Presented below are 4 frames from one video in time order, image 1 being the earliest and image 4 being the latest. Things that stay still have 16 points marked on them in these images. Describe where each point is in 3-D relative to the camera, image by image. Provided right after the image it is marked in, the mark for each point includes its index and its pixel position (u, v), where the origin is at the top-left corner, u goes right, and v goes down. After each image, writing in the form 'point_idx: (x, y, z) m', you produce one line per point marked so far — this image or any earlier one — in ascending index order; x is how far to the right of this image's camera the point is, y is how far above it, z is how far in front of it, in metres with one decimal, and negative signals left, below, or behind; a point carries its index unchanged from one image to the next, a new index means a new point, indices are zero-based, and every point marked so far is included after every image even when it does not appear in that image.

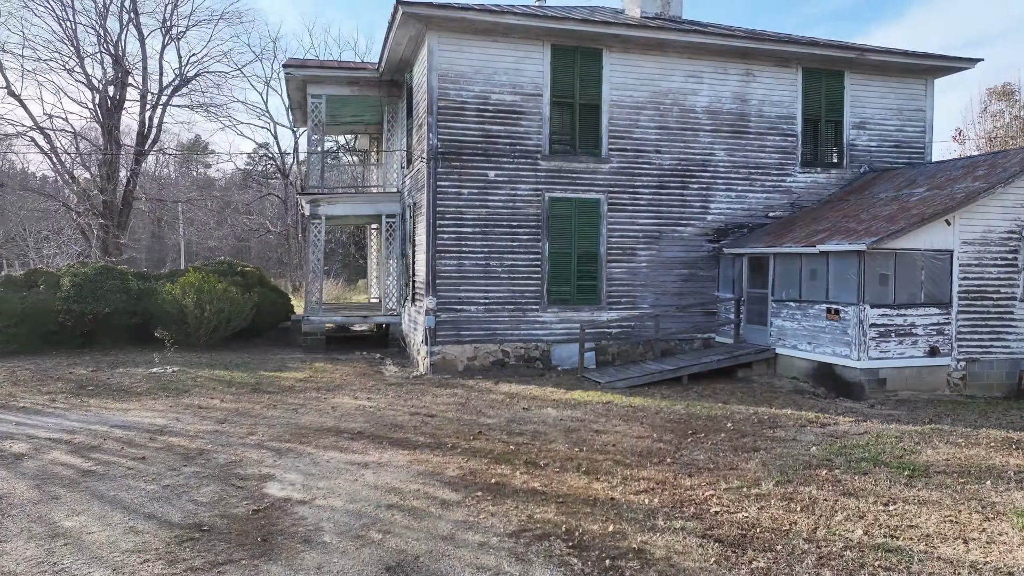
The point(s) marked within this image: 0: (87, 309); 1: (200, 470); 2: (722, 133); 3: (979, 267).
0: (-11.0, -0.5, +17.6) m
1: (-3.7, -2.1, +7.9) m
2: (+4.8, +3.6, +15.8) m
3: (+8.3, +0.4, +12.2) m
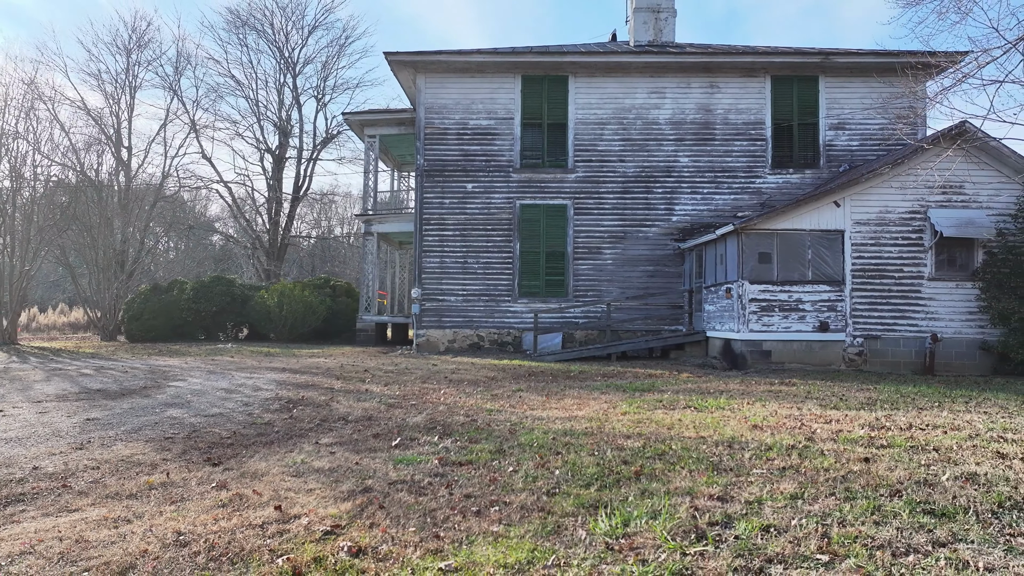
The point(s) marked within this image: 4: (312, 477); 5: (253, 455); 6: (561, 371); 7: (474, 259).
0: (-10.4, -0.7, +23.0) m
1: (-6.1, -1.5, +11.5) m
2: (+4.3, +3.7, +17.1) m
3: (+6.6, +0.8, +12.4) m
4: (-1.4, -1.3, +4.7) m
5: (-2.1, -1.3, +5.4) m
6: (+0.9, -1.4, +11.8) m
7: (-1.0, +0.7, +17.2) m
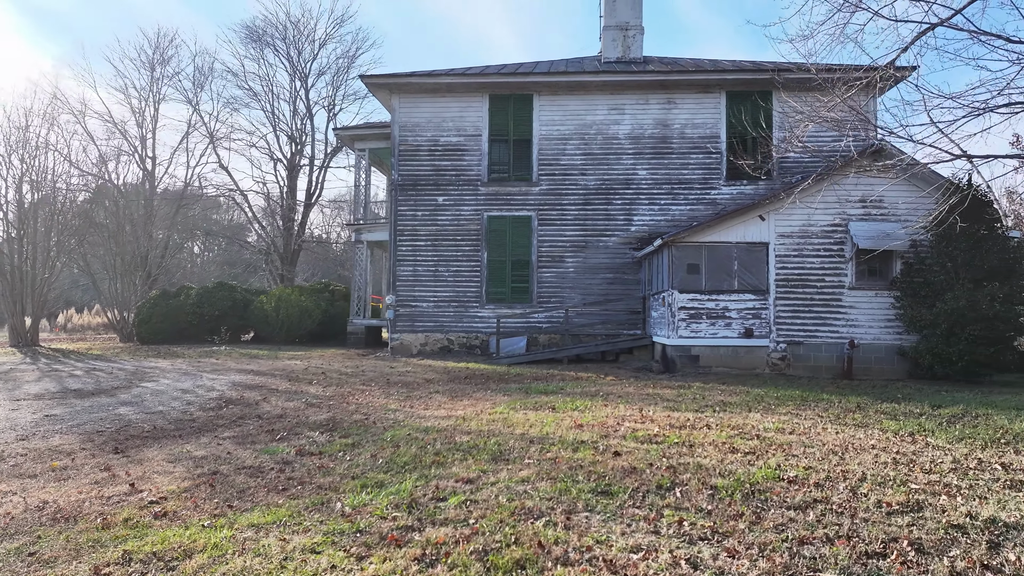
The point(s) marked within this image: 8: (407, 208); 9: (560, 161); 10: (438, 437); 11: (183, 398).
0: (-11.0, -0.9, +24.5) m
1: (-7.2, -1.7, +12.9) m
2: (+3.5, +3.5, +17.9) m
3: (+5.5, +0.6, +13.2) m
4: (-2.8, -1.5, +5.8) m
5: (-3.5, -1.5, +6.6) m
6: (-0.2, -1.6, +12.9) m
7: (-1.8, +0.5, +18.4) m
8: (-2.8, +2.2, +18.5) m
9: (+1.3, +3.4, +18.2) m
10: (-0.7, -1.4, +6.6) m
11: (-4.8, -1.6, +10.0) m
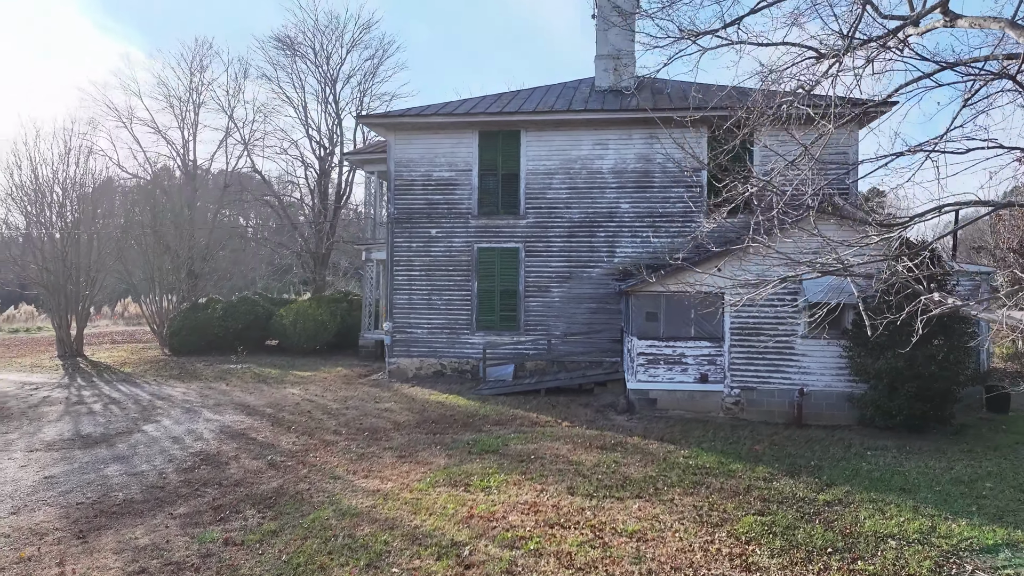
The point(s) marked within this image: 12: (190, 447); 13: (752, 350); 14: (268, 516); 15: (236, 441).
0: (-10.8, -1.4, +26.2) m
1: (-7.9, -2.7, +14.4) m
2: (+3.1, +2.7, +18.5) m
3: (+4.8, -0.4, +13.7) m
4: (-4.0, -2.7, +7.0) m
5: (-4.6, -2.7, +7.8) m
6: (-0.9, -2.6, +13.9) m
7: (-2.1, -0.2, +19.4) m
8: (-3.1, +1.4, +19.5) m
9: (+0.9, +2.6, +18.9) m
10: (-1.8, -2.7, +7.7) m
11: (-5.7, -2.7, +11.4) m
12: (-5.4, -2.7, +11.6) m
13: (+4.8, -1.3, +13.8) m
14: (-2.9, -2.7, +8.2) m
15: (-4.8, -2.7, +12.0) m
